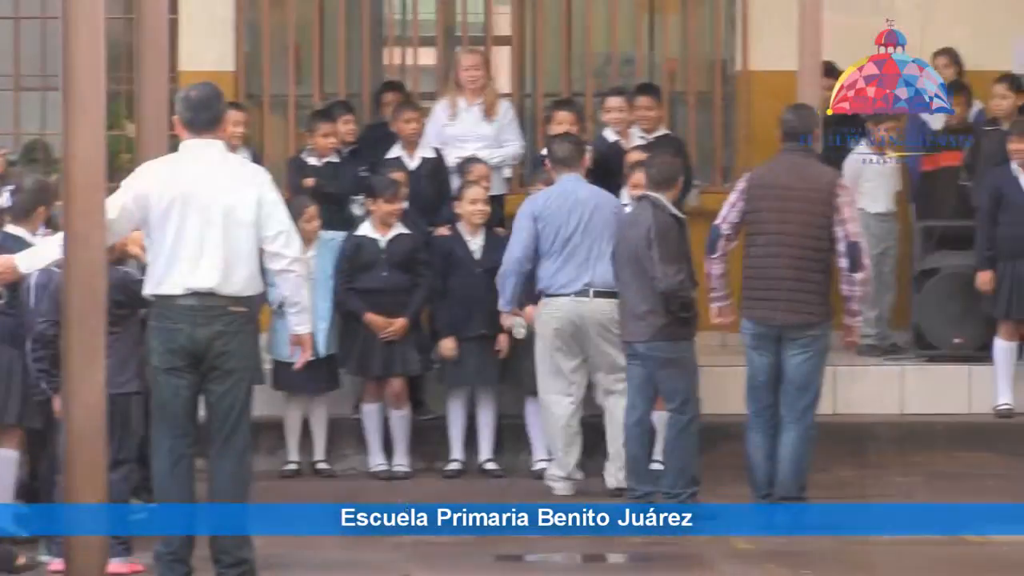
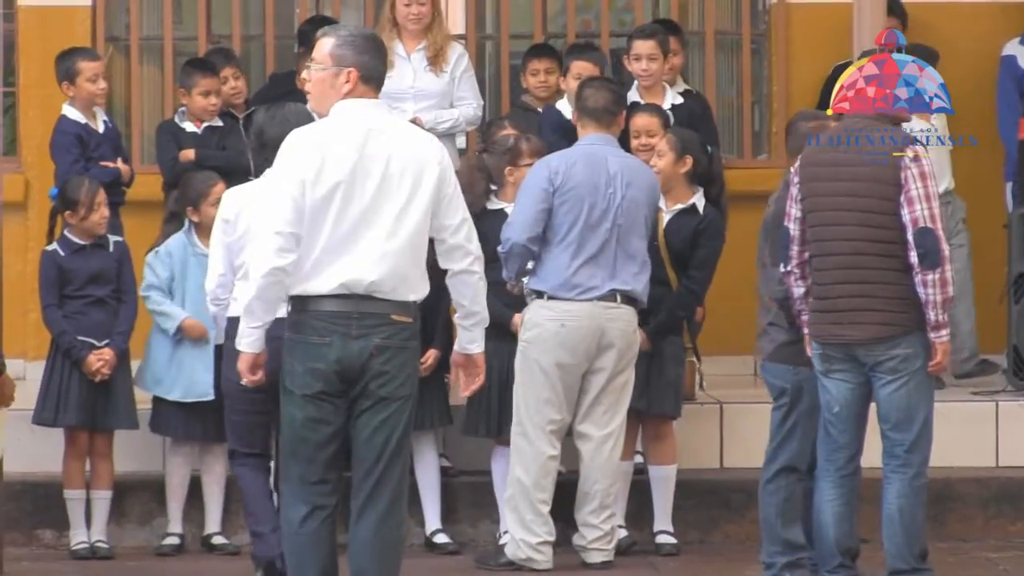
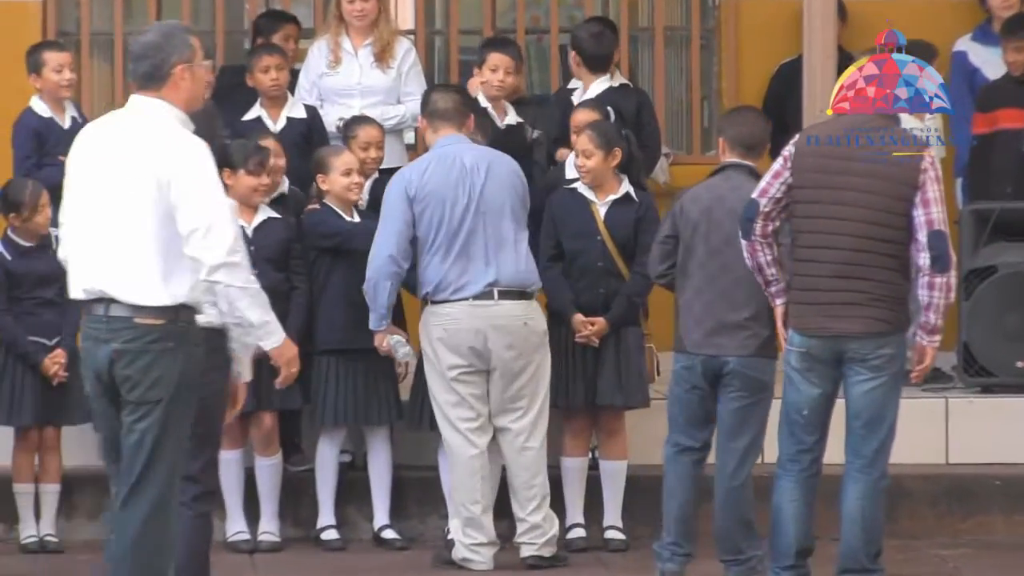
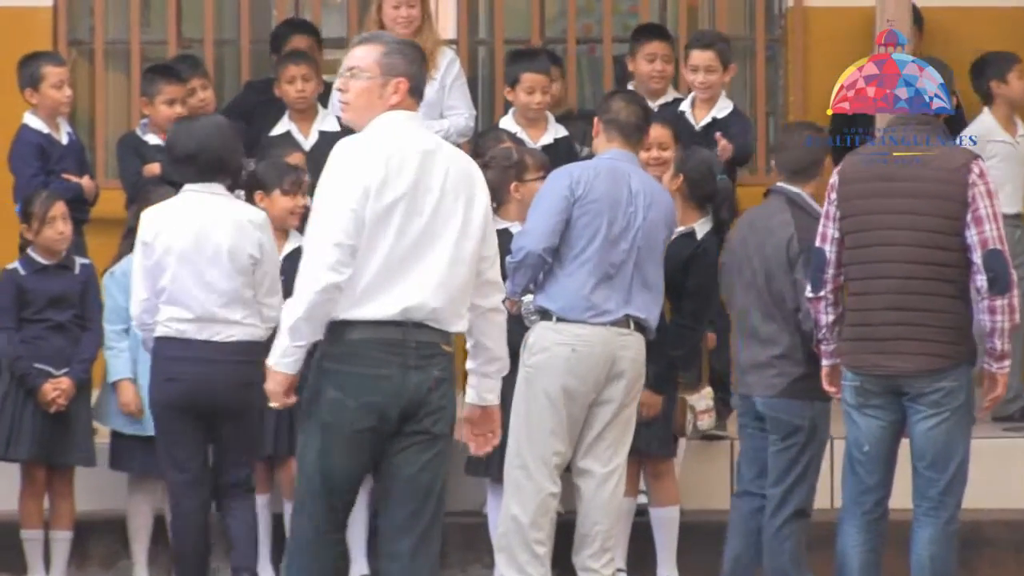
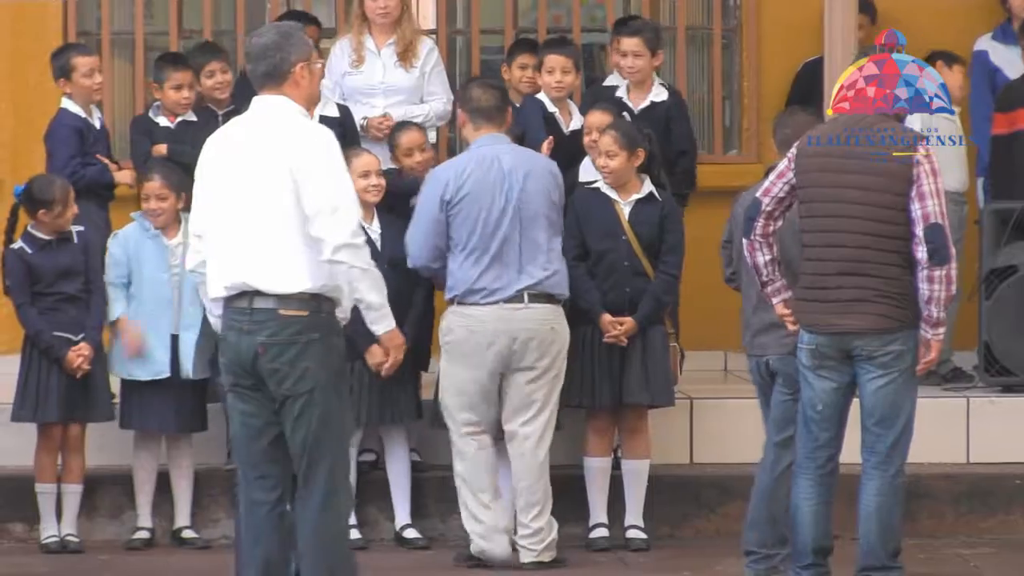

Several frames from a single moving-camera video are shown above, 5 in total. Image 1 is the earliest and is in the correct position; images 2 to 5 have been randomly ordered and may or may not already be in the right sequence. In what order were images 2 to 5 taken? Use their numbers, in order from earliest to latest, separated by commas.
3, 5, 2, 4
